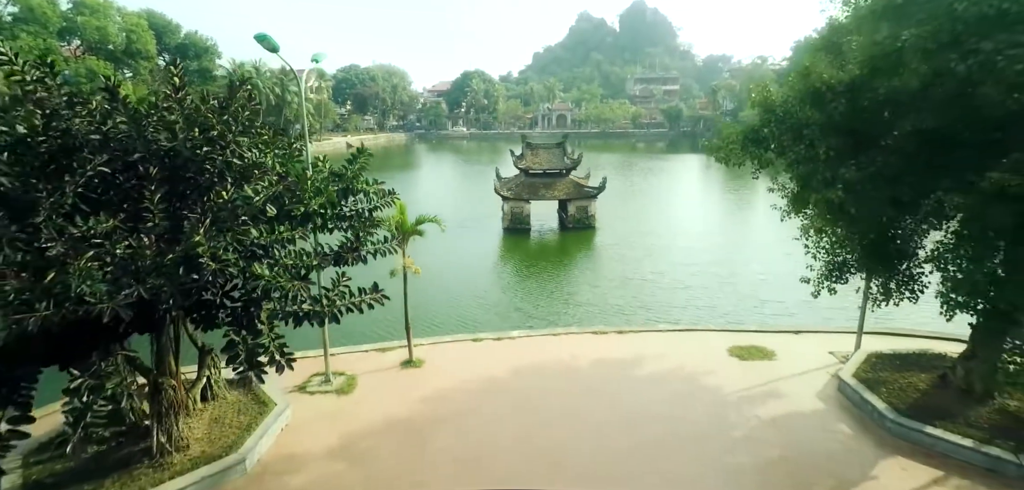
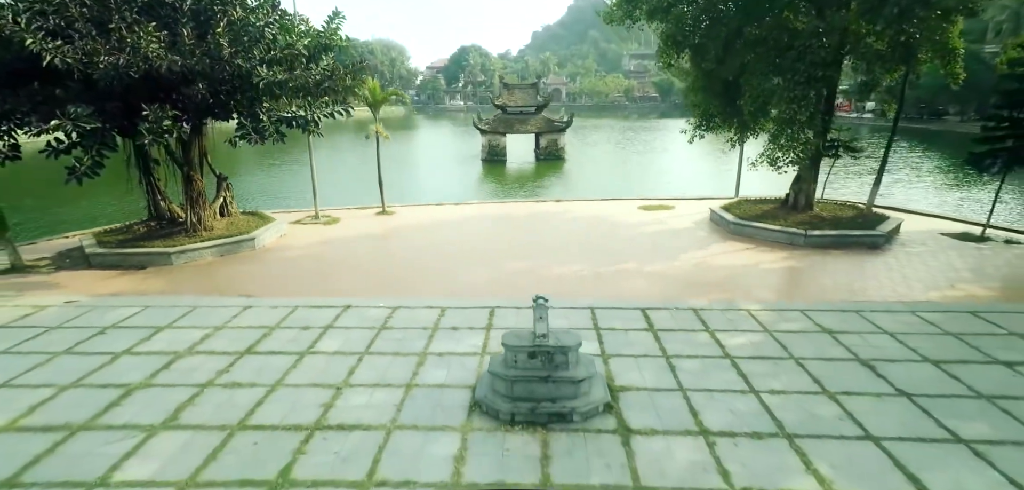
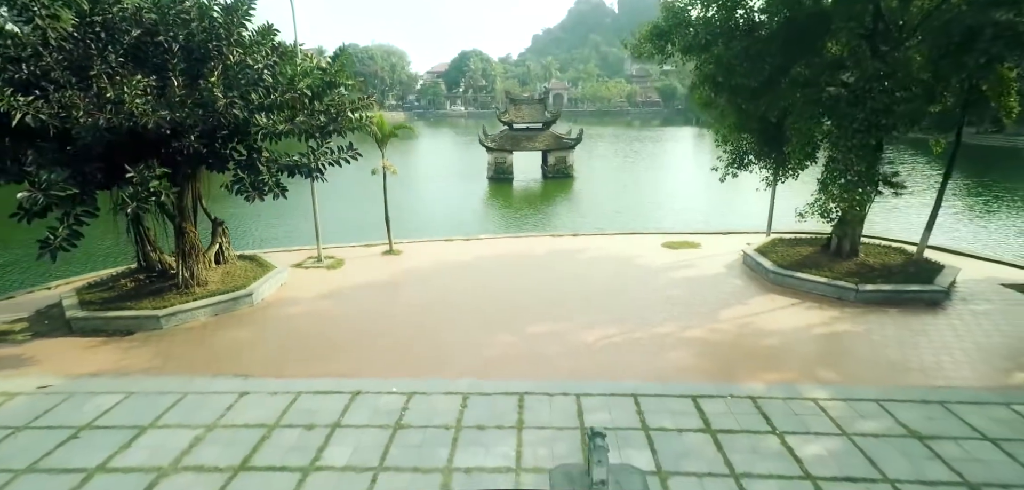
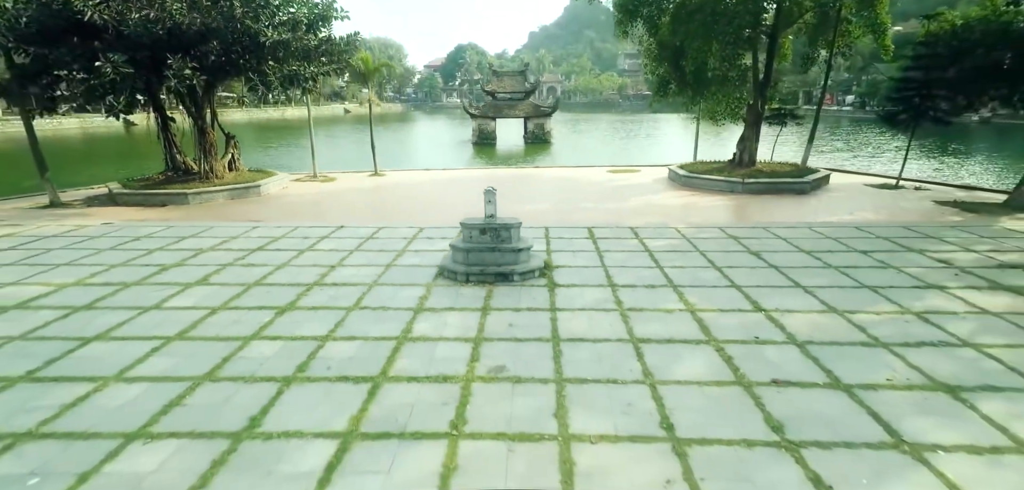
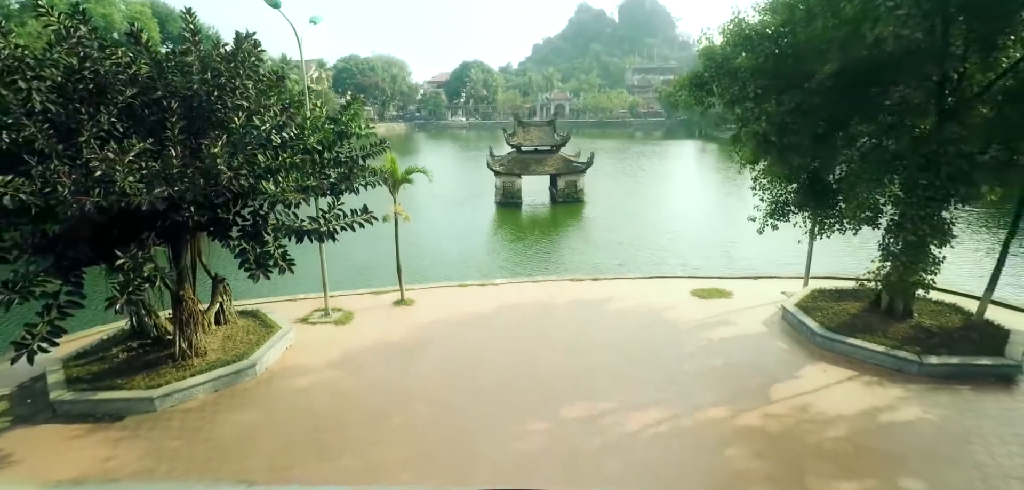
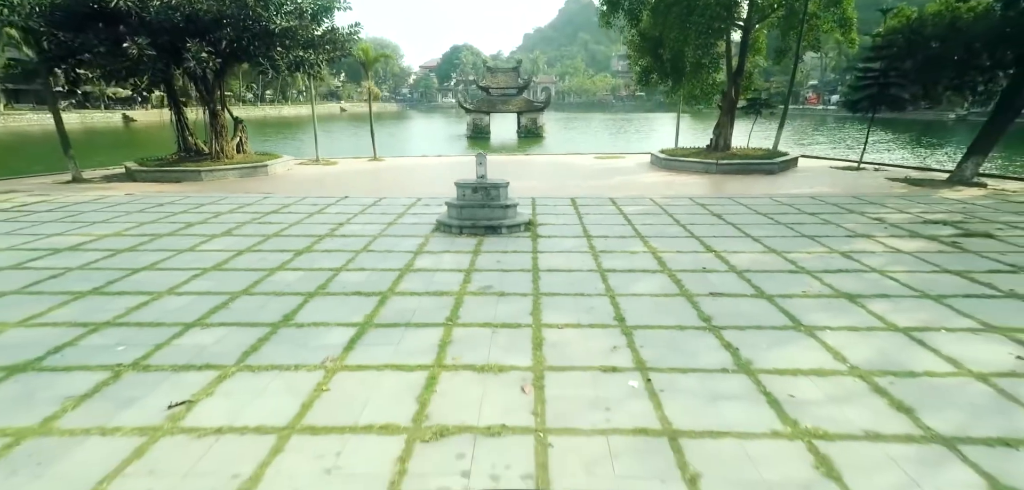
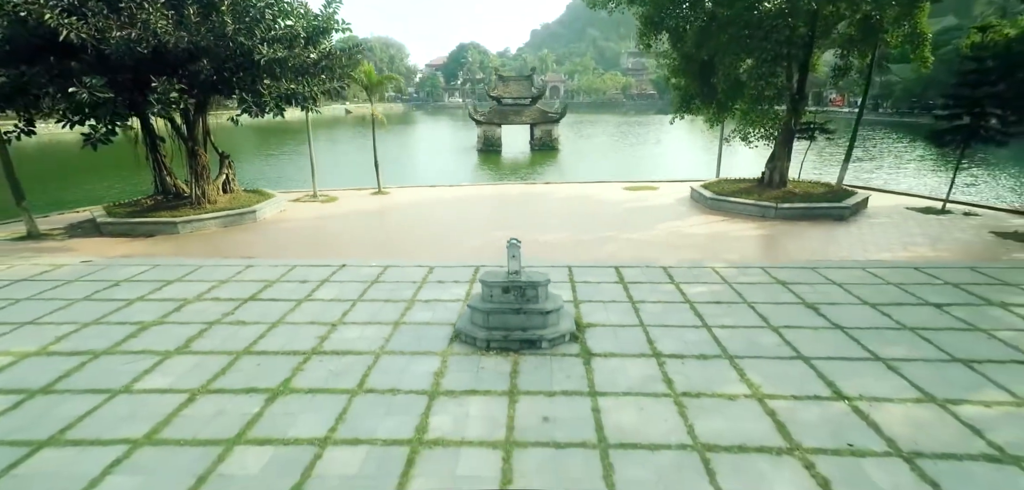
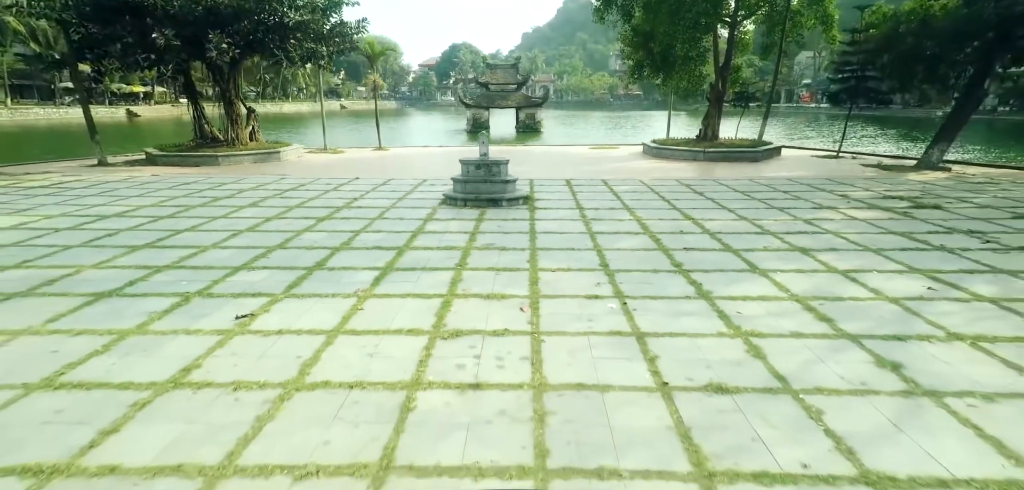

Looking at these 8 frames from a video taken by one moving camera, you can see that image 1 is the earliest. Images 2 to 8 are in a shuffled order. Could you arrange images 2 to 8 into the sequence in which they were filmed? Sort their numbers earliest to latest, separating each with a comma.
5, 3, 2, 7, 4, 6, 8
